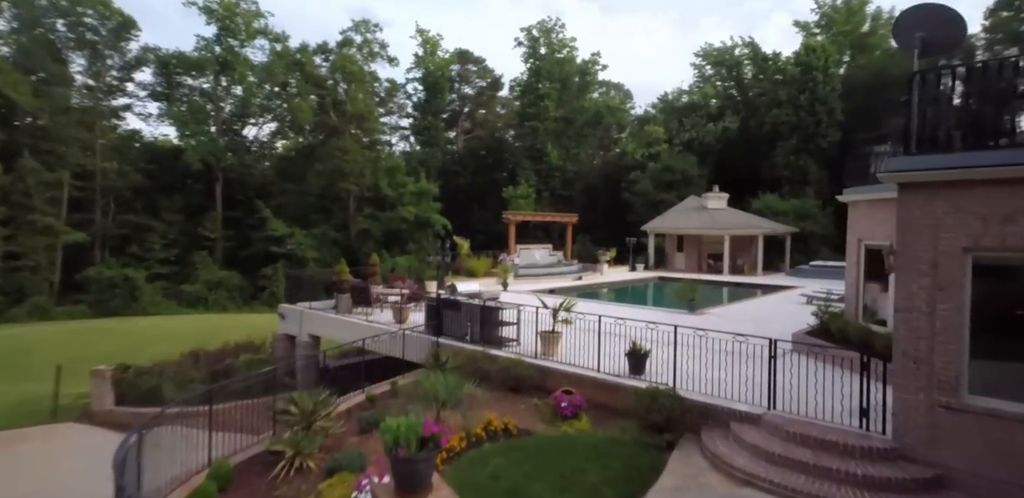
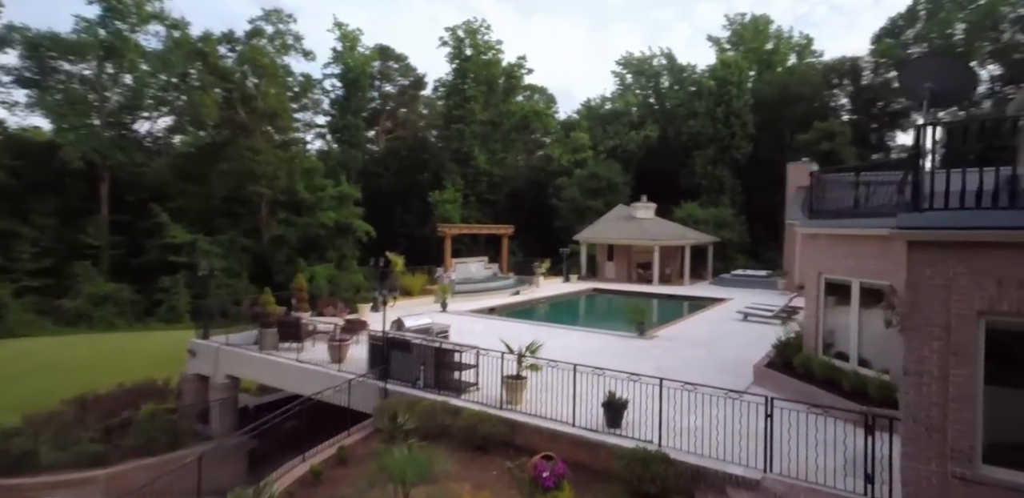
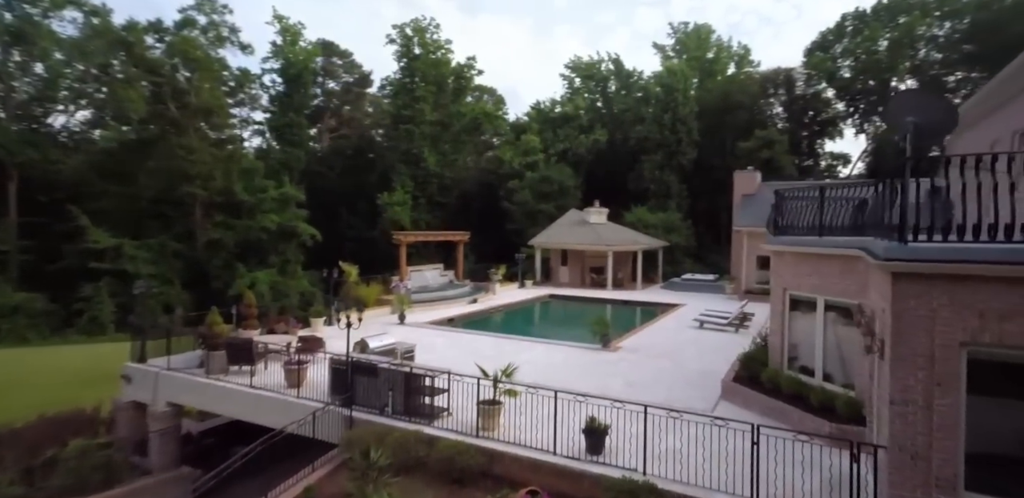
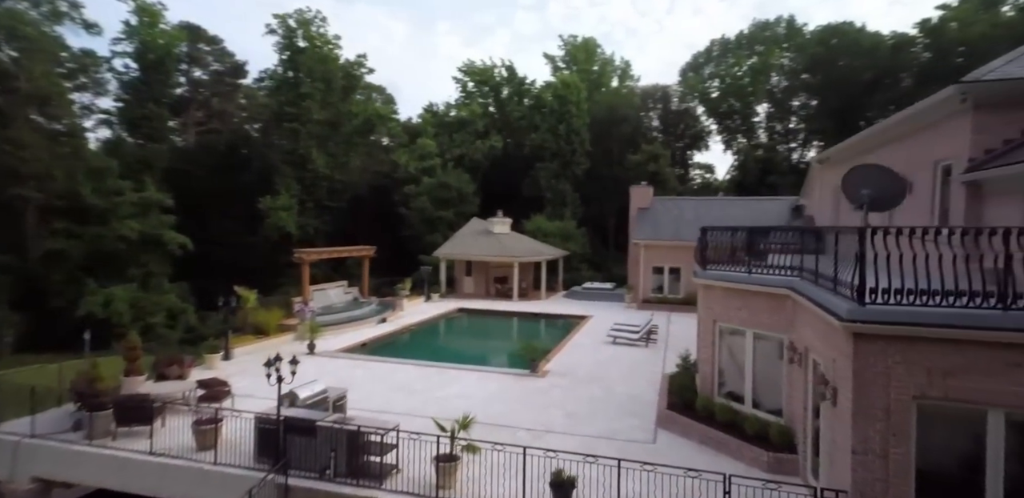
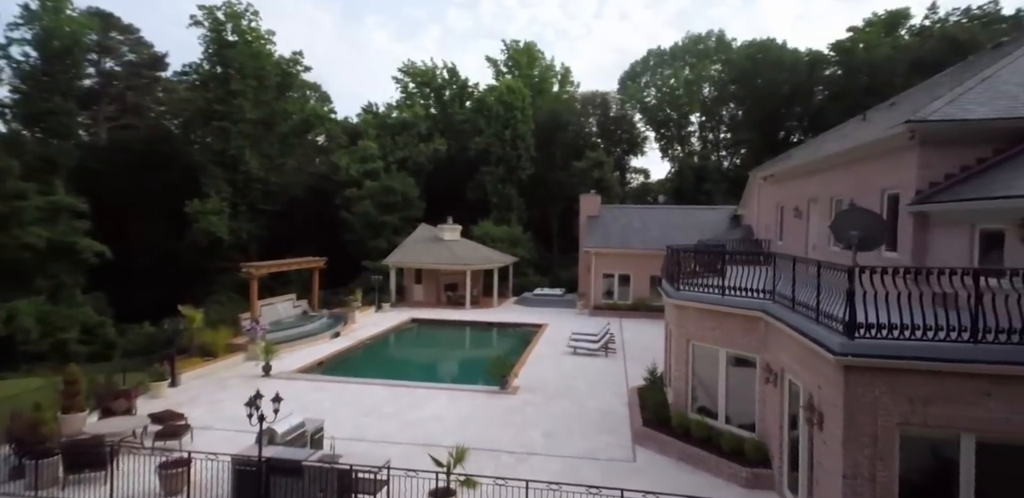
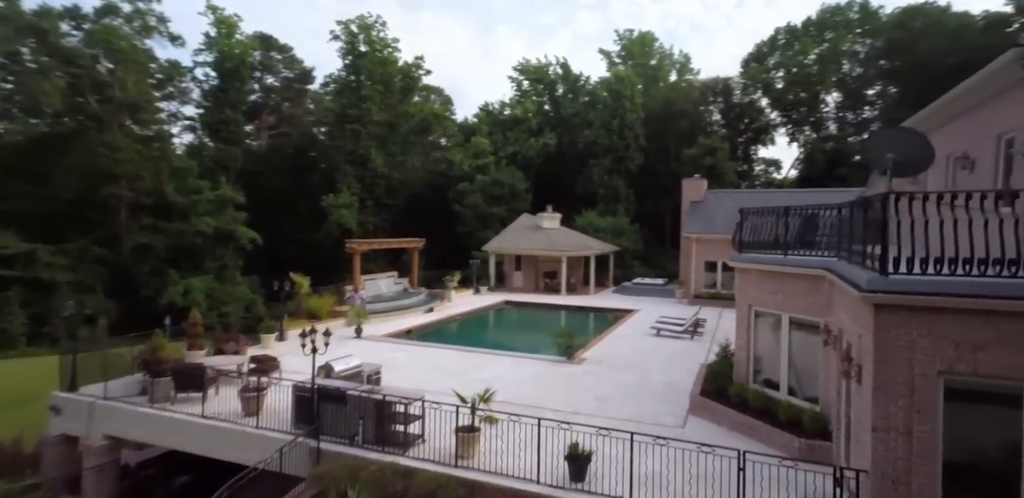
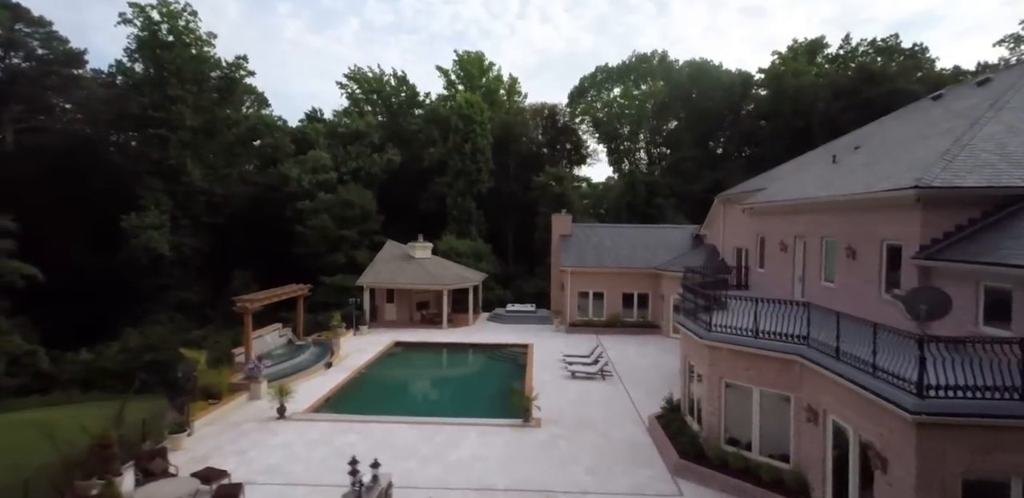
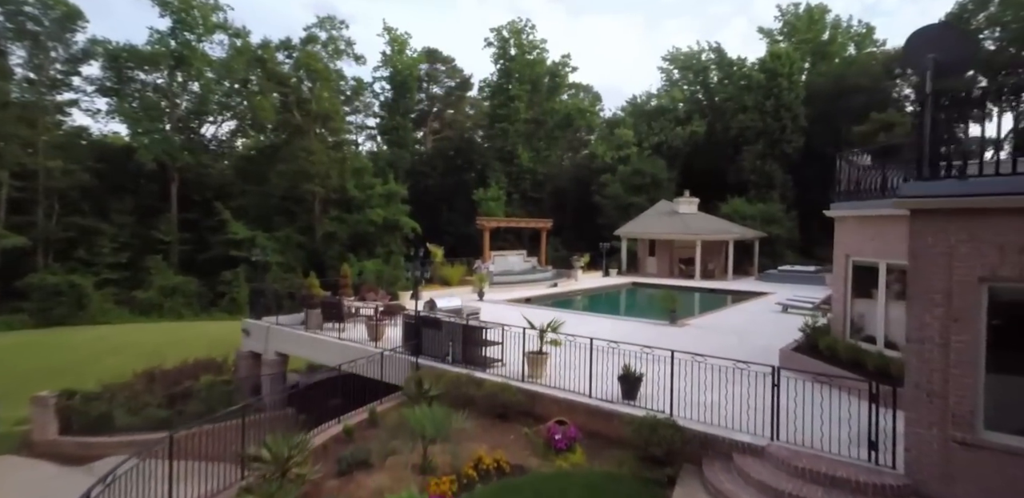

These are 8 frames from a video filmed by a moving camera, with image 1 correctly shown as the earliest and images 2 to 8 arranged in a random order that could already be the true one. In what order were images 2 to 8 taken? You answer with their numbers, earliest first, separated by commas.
8, 2, 3, 6, 4, 5, 7
